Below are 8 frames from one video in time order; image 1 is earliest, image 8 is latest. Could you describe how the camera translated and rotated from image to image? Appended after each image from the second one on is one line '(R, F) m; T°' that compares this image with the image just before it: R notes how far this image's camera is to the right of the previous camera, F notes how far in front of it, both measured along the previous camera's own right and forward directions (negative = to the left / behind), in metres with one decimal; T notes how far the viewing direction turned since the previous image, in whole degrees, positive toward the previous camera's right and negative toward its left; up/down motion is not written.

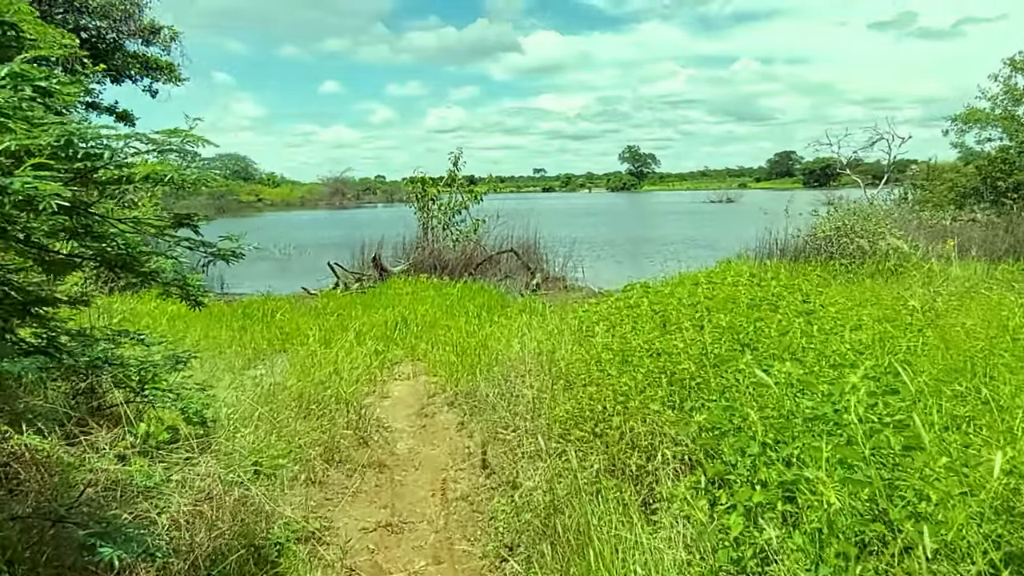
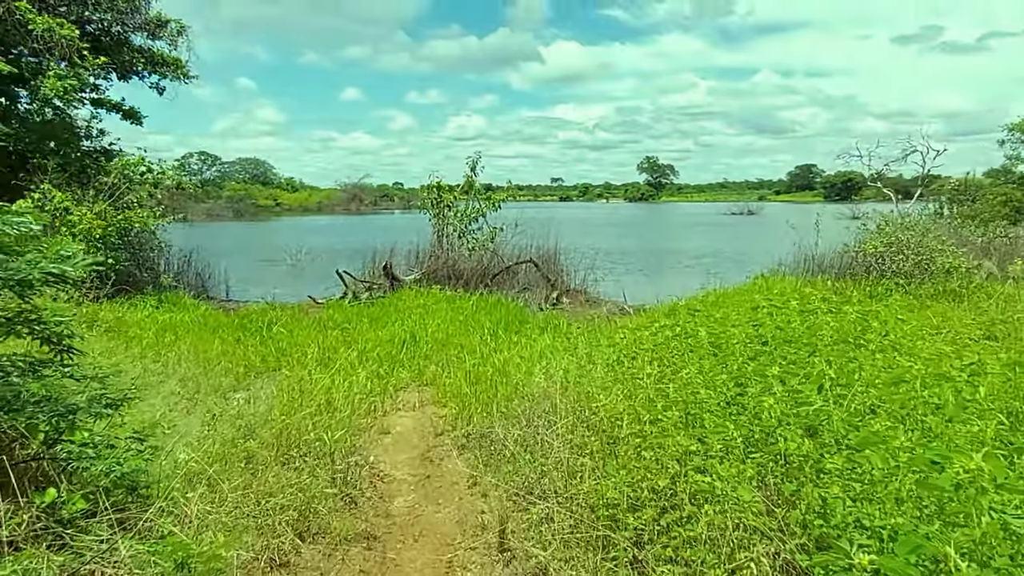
(-0.1, +0.9) m; -1°
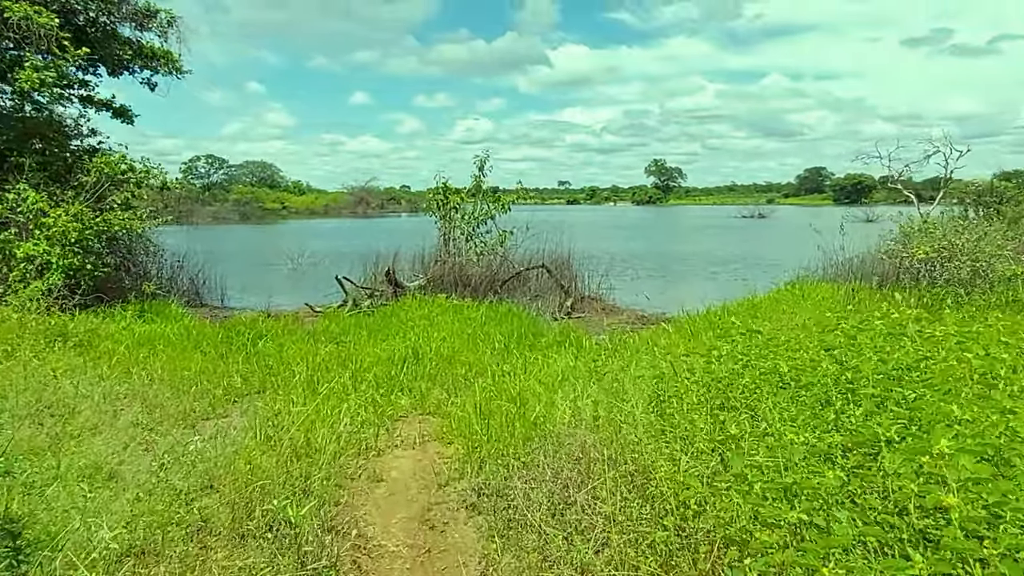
(-0.1, +0.9) m; -1°
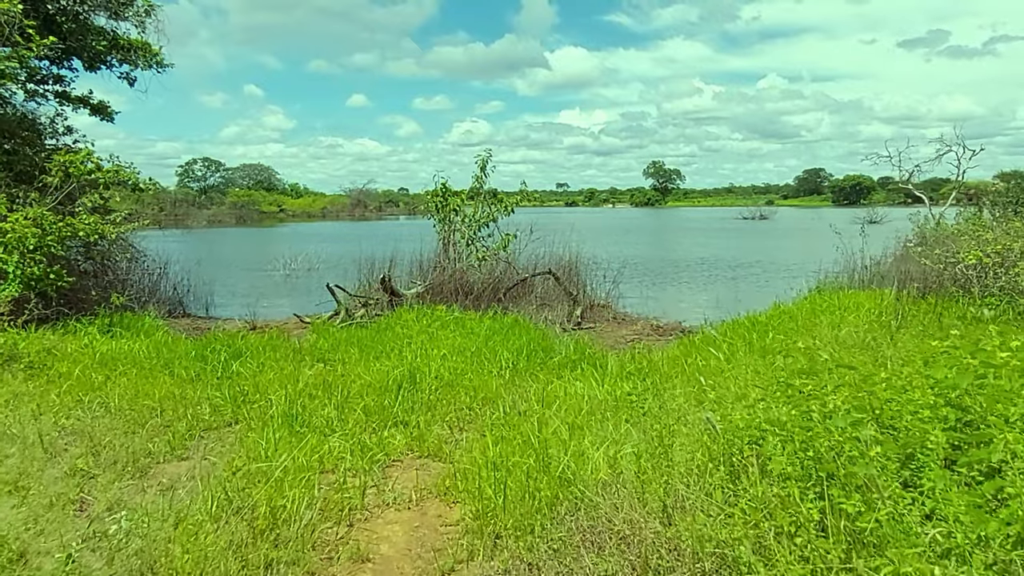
(-0.1, +1.0) m; 0°
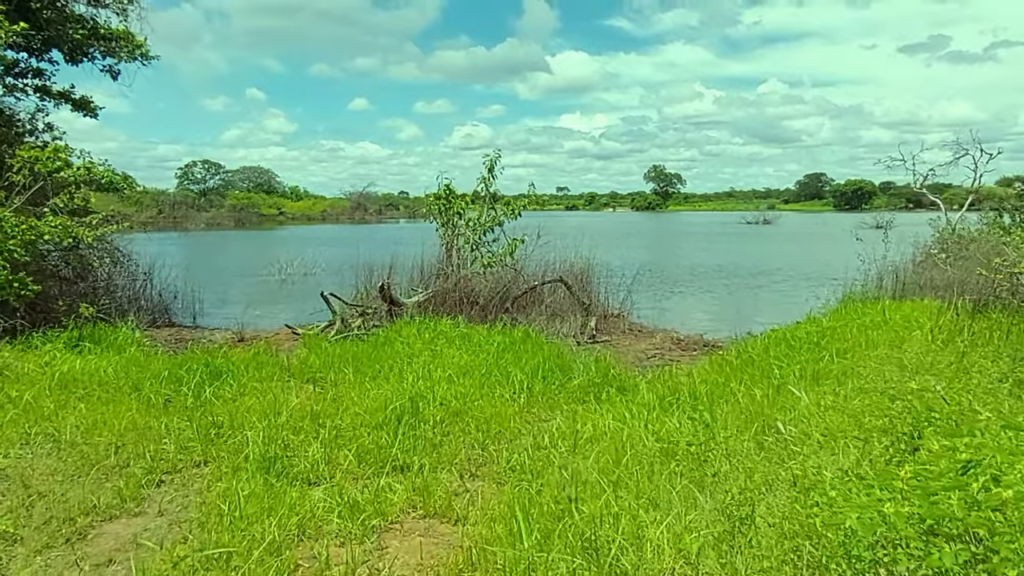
(-0.1, +0.9) m; 0°
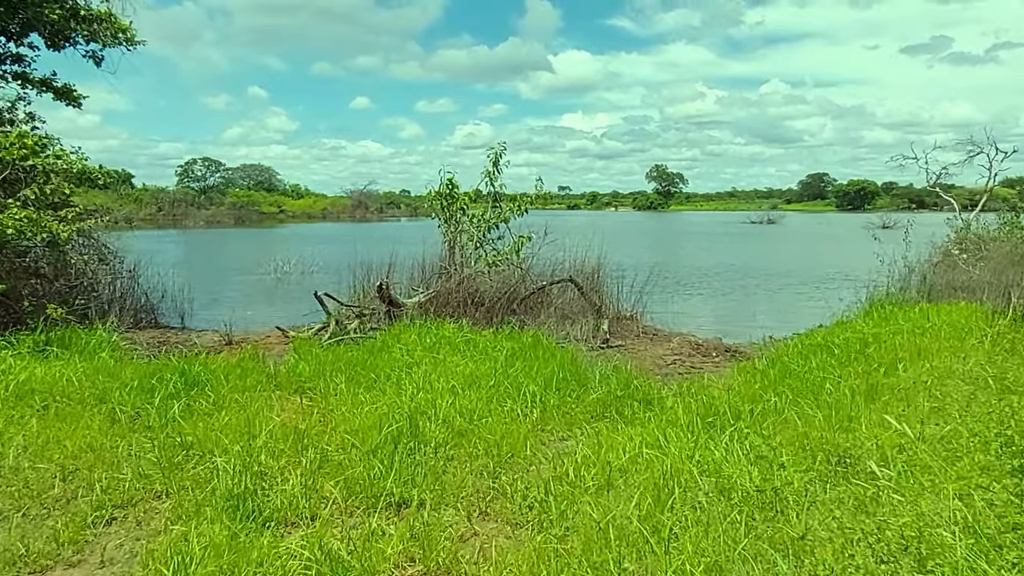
(-0.1, +0.8) m; 0°
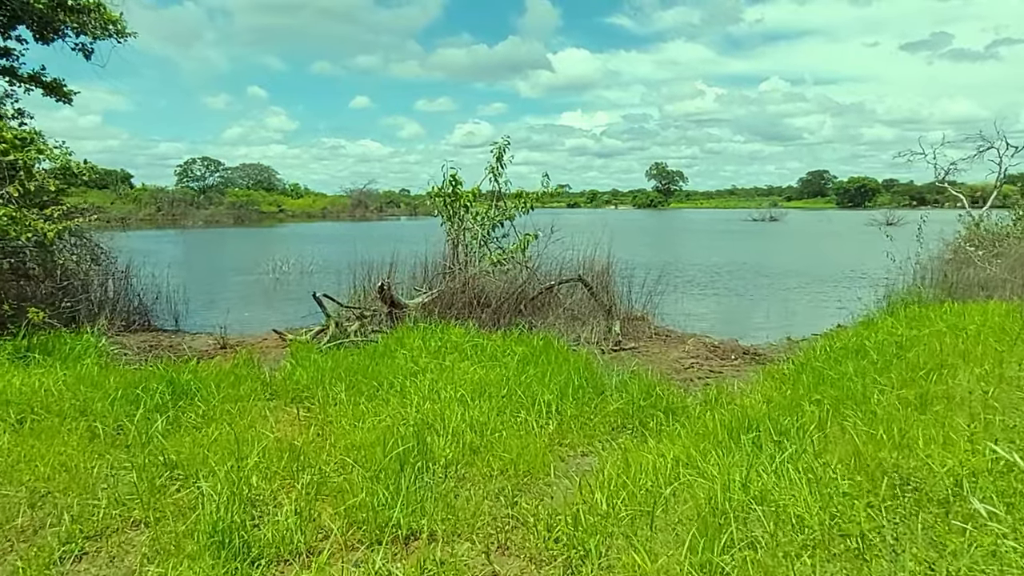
(-0.1, +0.5) m; 0°
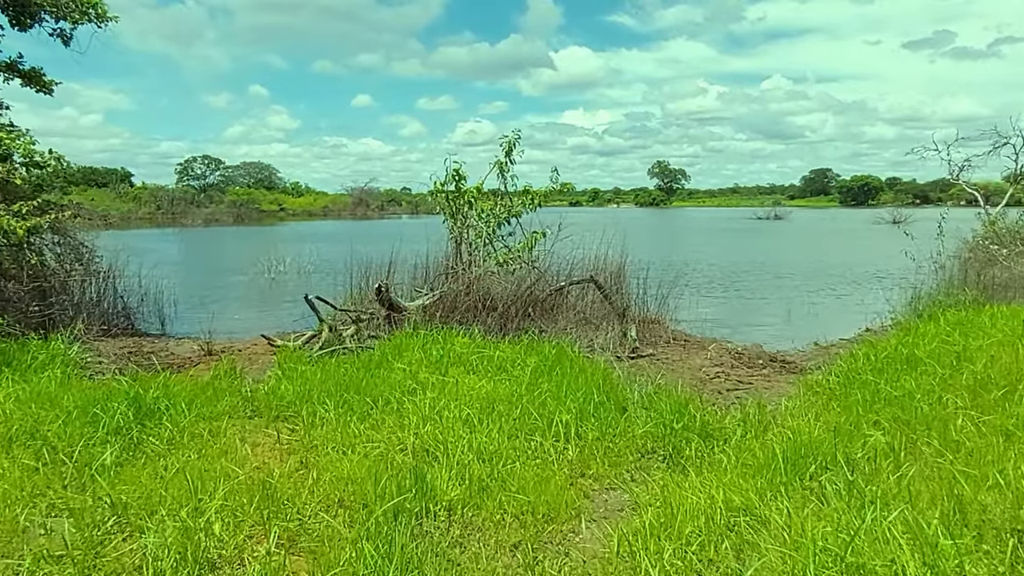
(-0.1, +0.8) m; 0°
